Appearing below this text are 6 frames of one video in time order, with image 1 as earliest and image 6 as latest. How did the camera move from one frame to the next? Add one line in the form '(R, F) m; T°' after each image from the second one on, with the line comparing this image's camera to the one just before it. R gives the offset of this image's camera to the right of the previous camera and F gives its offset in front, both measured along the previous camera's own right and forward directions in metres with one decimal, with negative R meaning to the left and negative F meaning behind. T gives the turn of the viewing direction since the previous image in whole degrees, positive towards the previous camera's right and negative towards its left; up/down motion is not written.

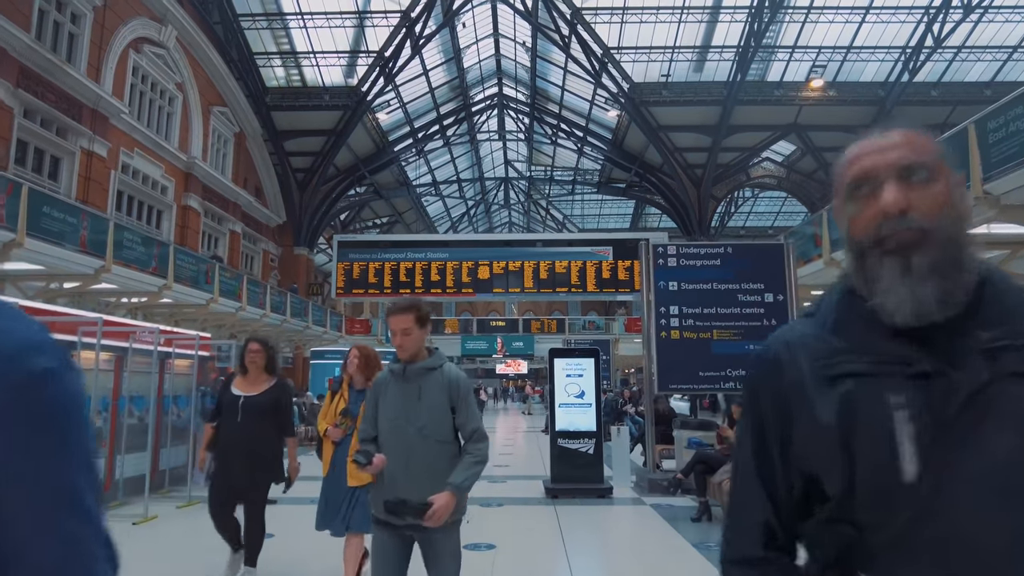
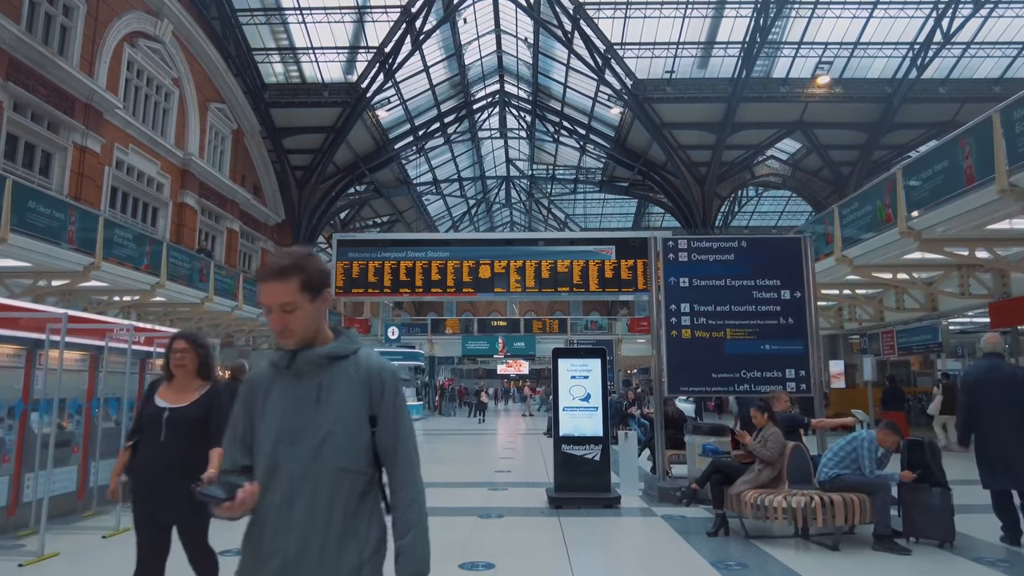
(0.0, +0.3) m; 0°
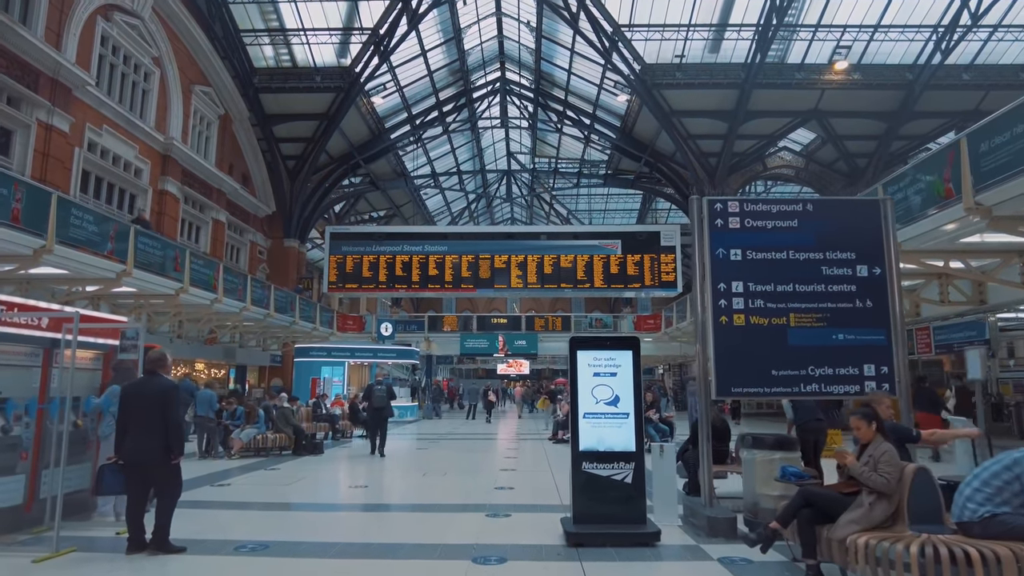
(0.0, +1.2) m; 0°
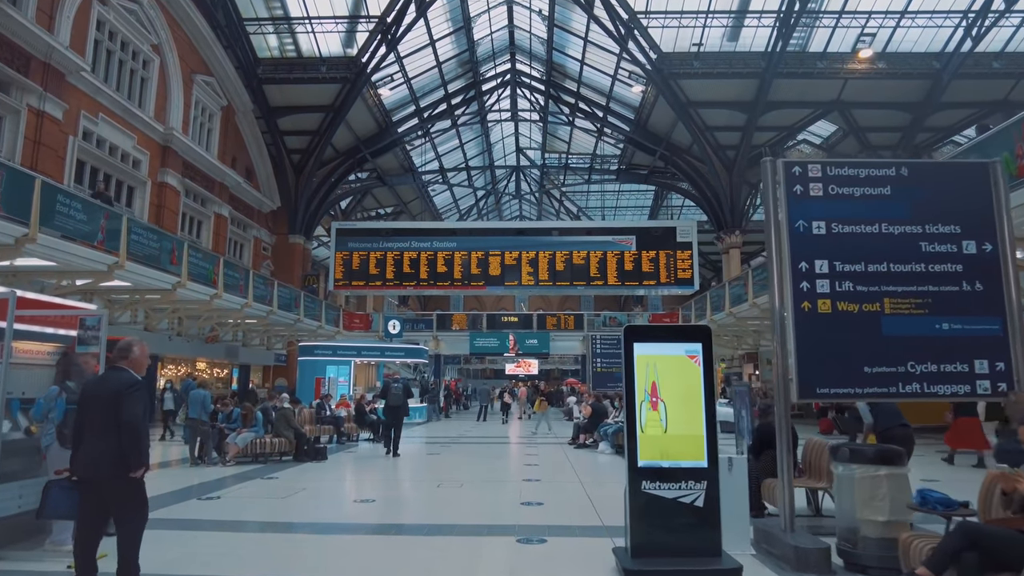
(-0.2, +0.8) m; -1°
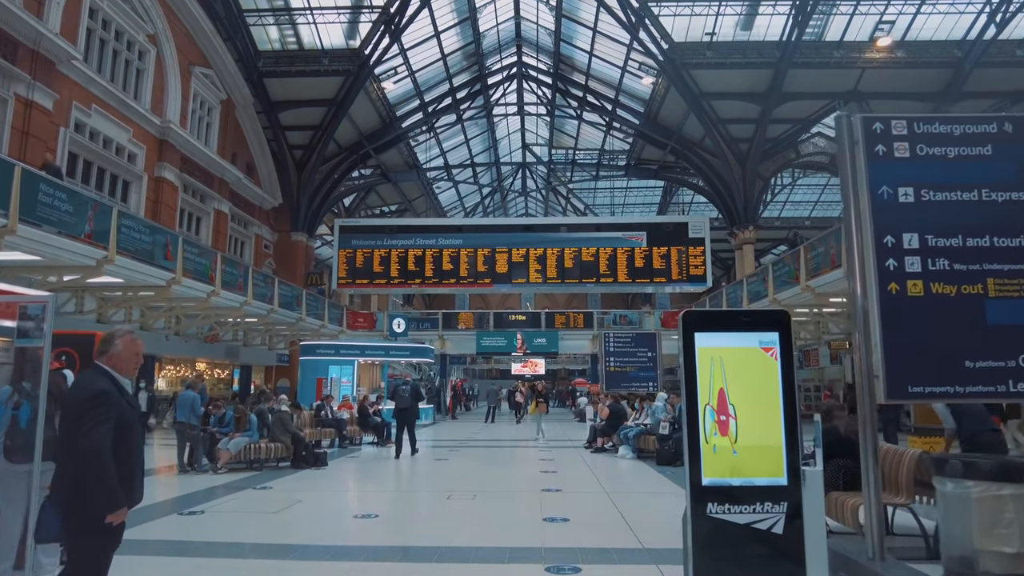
(-0.1, +0.6) m; 0°
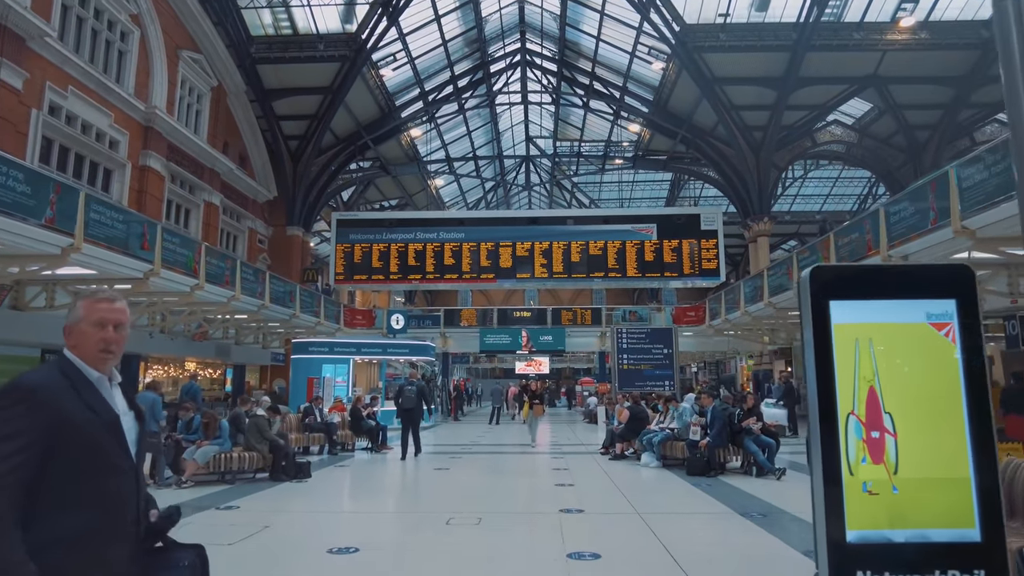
(-0.1, +1.0) m; 0°
